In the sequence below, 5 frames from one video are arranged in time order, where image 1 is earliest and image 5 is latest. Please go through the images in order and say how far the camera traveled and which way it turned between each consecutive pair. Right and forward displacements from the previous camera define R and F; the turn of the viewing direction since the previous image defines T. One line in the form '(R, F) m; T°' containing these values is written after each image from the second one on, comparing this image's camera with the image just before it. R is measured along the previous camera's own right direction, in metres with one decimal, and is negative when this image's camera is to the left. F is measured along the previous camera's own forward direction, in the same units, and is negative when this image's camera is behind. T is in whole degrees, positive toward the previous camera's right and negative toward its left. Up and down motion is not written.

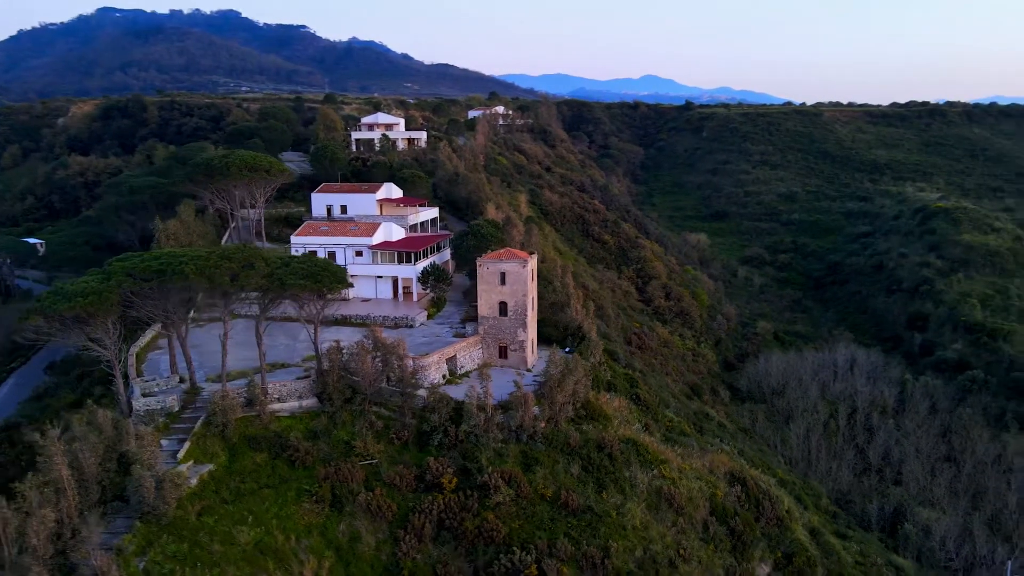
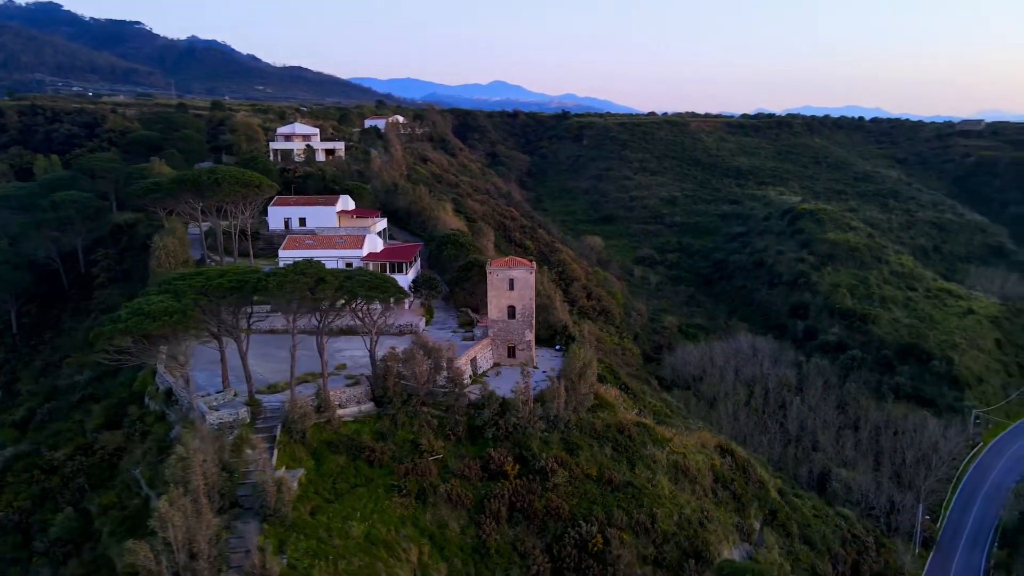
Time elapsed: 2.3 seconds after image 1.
(-3.8, -1.2) m; +11°
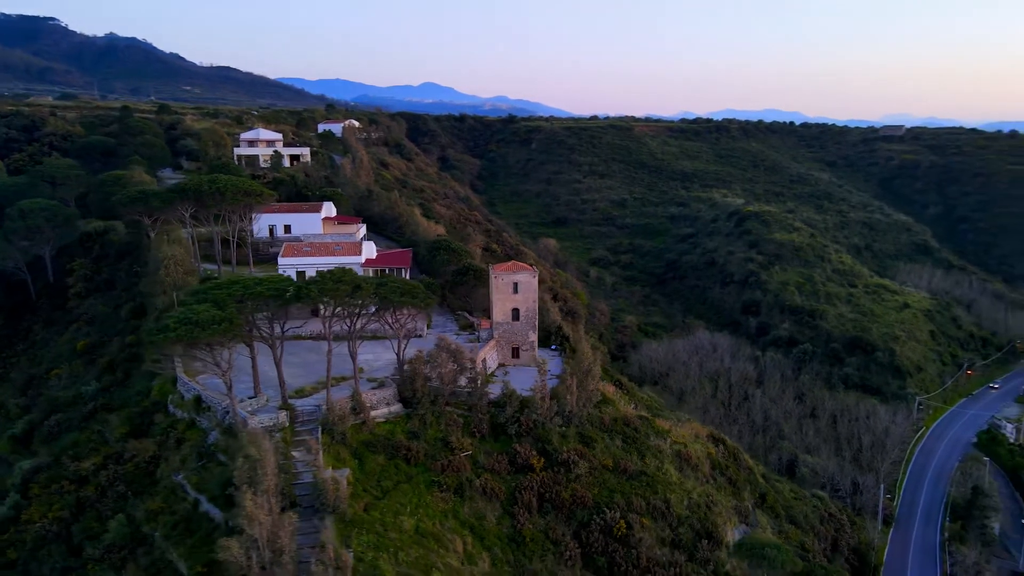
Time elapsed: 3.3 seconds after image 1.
(-1.9, -0.8) m; +5°
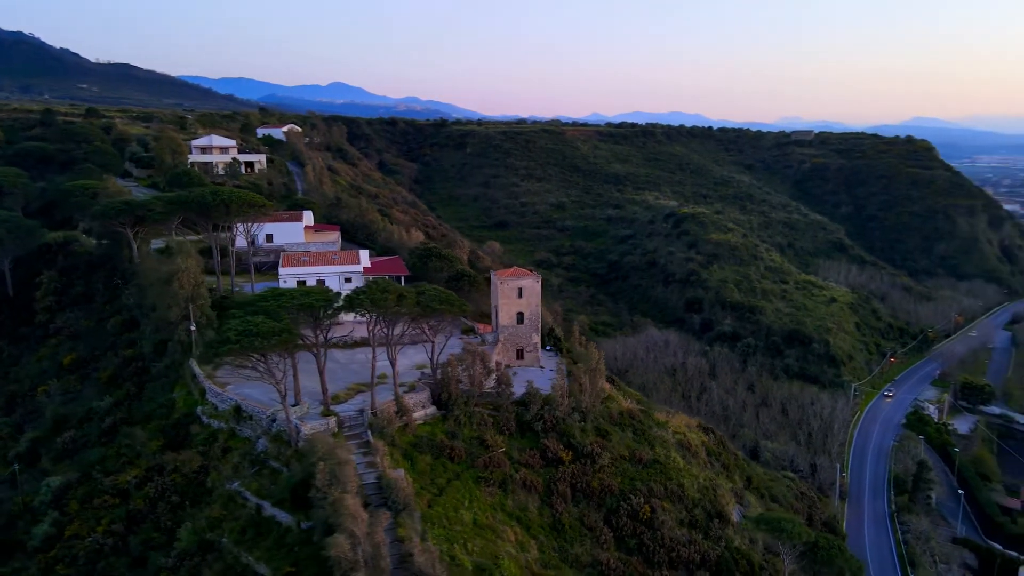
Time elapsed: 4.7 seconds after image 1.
(-2.5, -0.9) m; +7°
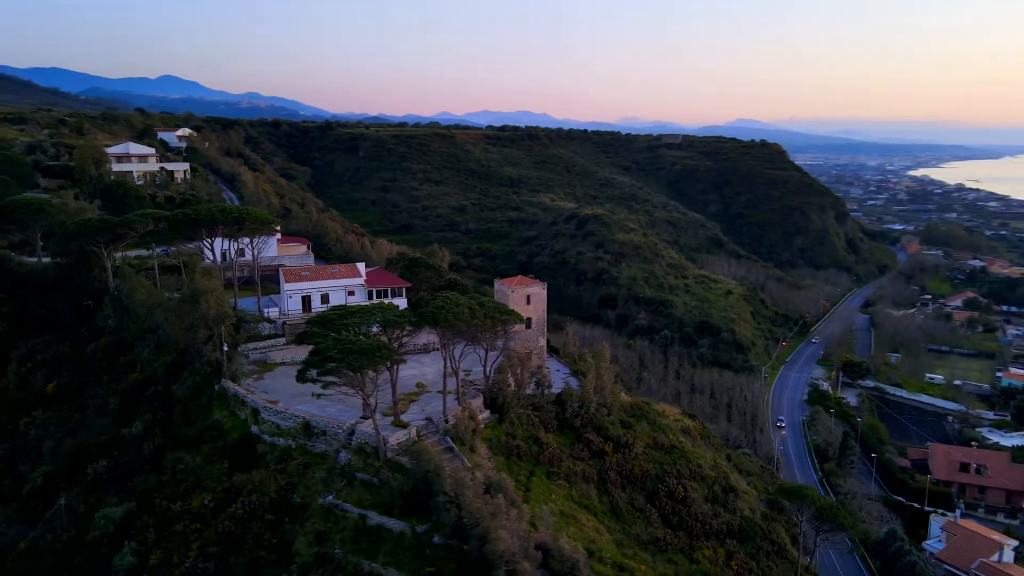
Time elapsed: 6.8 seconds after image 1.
(-4.5, -0.9) m; +11°
